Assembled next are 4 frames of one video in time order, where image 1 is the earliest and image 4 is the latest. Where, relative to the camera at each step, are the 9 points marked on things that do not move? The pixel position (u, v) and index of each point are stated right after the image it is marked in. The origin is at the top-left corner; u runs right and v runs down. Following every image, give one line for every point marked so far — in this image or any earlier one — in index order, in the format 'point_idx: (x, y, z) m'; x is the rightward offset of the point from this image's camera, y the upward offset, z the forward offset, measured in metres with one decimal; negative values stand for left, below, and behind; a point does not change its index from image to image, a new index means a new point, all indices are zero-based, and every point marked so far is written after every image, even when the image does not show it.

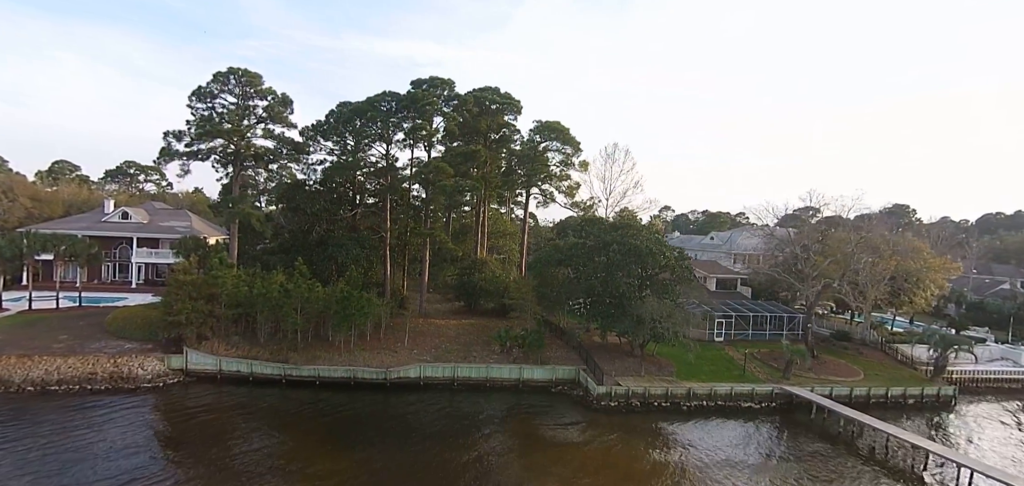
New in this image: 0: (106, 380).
0: (-16.8, -5.7, +19.0) m
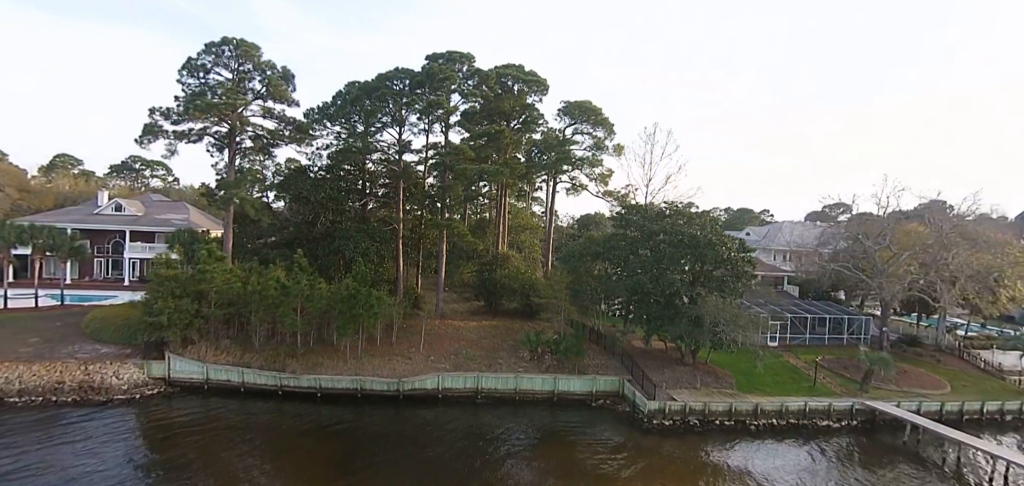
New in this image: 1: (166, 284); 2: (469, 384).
0: (-15.5, -5.3, +16.3) m
1: (-13.3, -1.6, +17.7) m
2: (-1.7, -5.5, +17.9) m
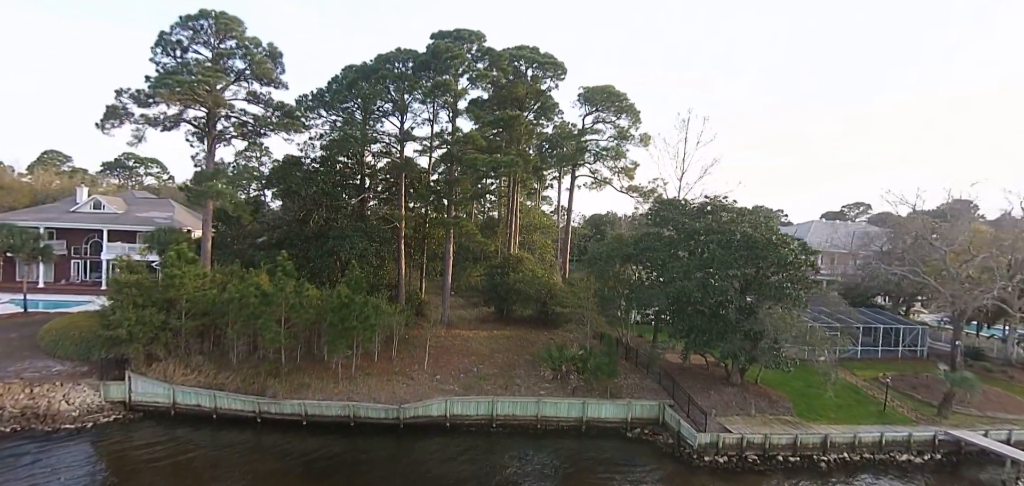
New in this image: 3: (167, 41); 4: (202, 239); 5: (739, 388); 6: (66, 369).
0: (-14.9, -5.3, +13.8) m
1: (-12.6, -1.6, +15.1) m
2: (-1.0, -5.5, +15.2) m
3: (-14.3, +8.3, +19.0) m
4: (-13.1, +0.2, +19.5) m
5: (+8.2, -5.3, +16.6) m
6: (-15.3, -4.3, +15.8) m
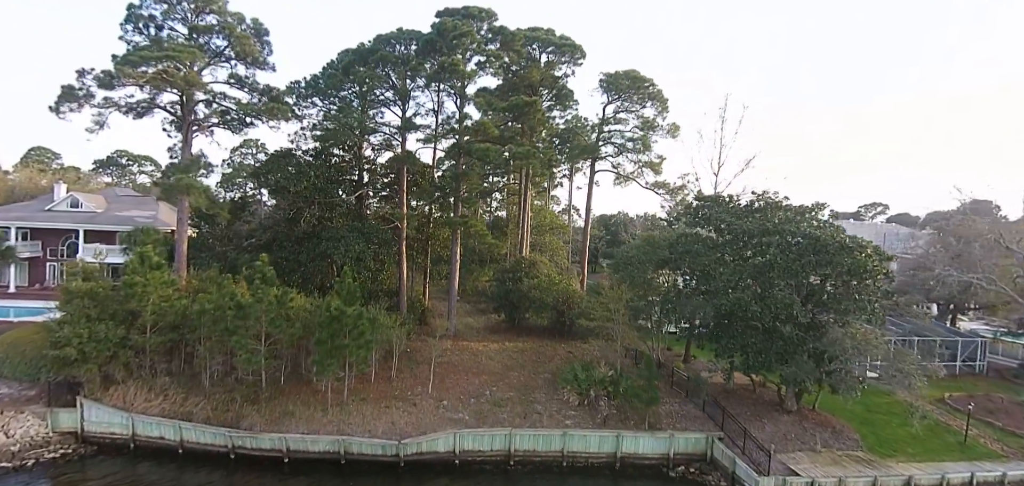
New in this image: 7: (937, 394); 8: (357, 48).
0: (-14.3, -5.3, +11.5) m
1: (-12.1, -1.7, +12.8) m
2: (-0.4, -5.6, +12.8) m
3: (-13.7, +8.3, +16.8) m
4: (-12.5, +0.2, +17.2) m
5: (+8.8, -5.4, +14.2) m
6: (-14.7, -4.4, +13.5) m
7: (+16.4, -5.8, +17.7) m
8: (-6.7, +8.3, +19.7) m
